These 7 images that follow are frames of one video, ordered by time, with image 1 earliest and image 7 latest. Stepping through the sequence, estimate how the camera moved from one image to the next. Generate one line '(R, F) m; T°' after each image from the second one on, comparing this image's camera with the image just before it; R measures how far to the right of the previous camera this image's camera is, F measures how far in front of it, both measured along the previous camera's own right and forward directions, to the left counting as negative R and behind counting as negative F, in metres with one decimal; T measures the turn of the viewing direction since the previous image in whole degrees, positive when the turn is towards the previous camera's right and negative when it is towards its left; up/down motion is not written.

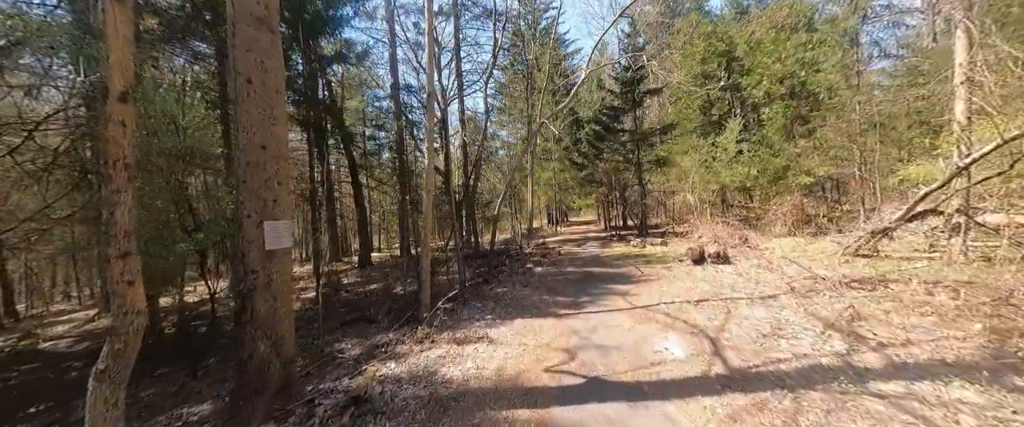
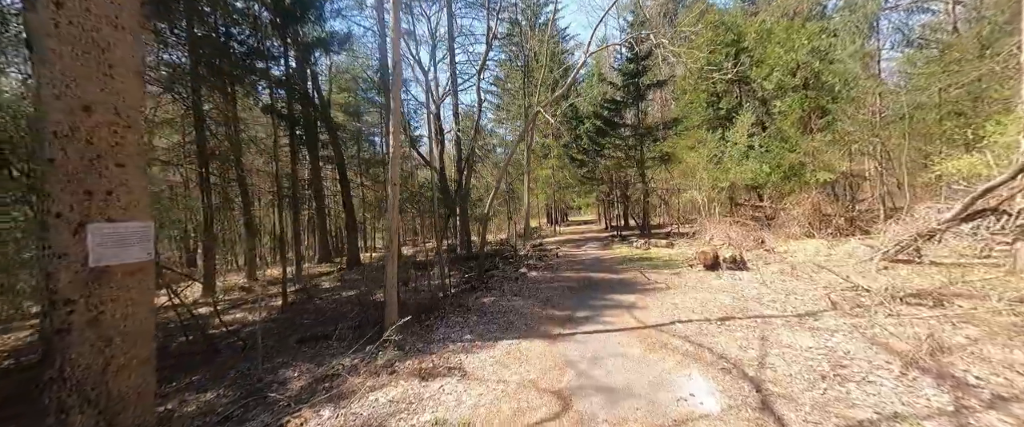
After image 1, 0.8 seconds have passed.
(+0.2, +1.0) m; 0°
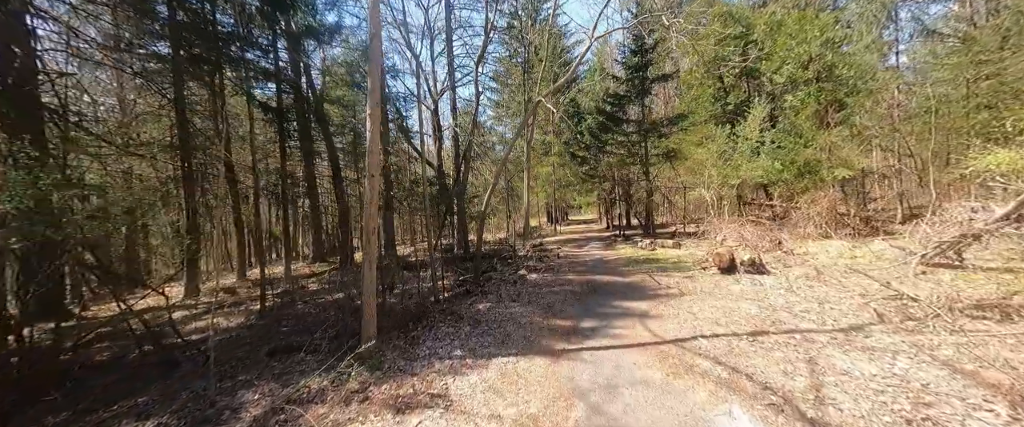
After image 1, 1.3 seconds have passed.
(0.0, +0.7) m; 0°
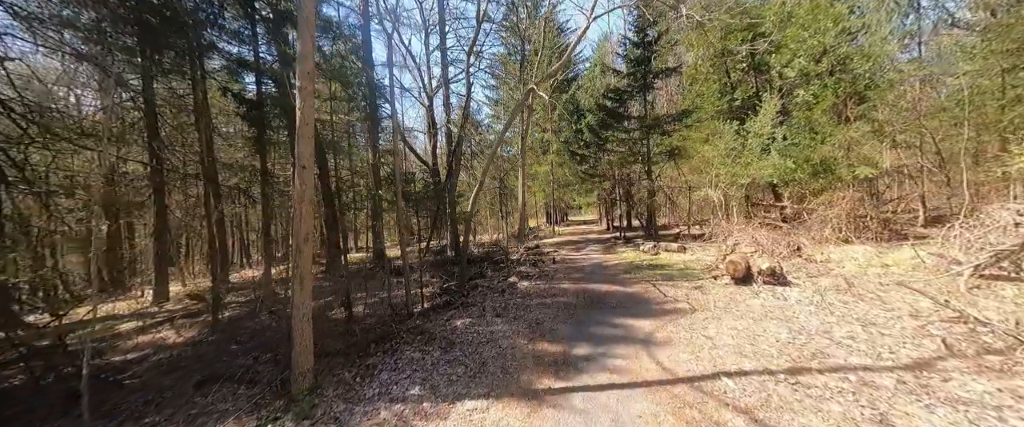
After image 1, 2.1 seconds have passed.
(+0.3, +0.9) m; 0°
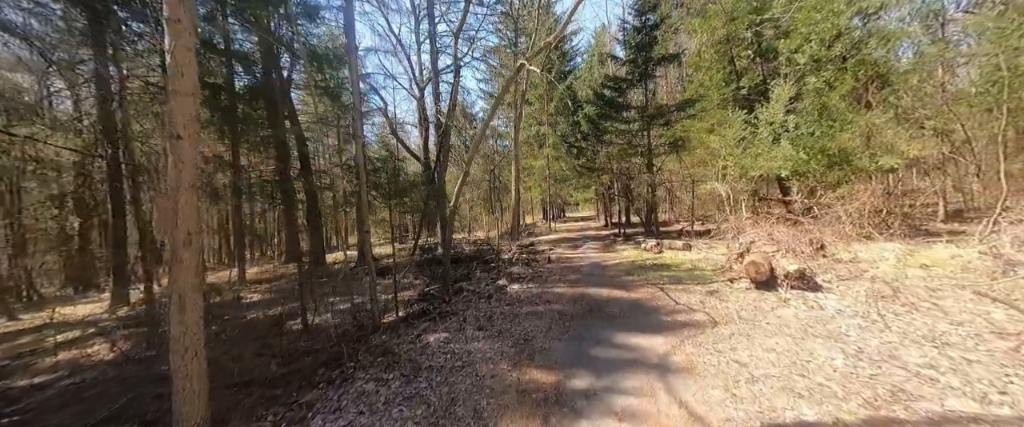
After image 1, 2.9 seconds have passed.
(+0.2, +0.9) m; 0°
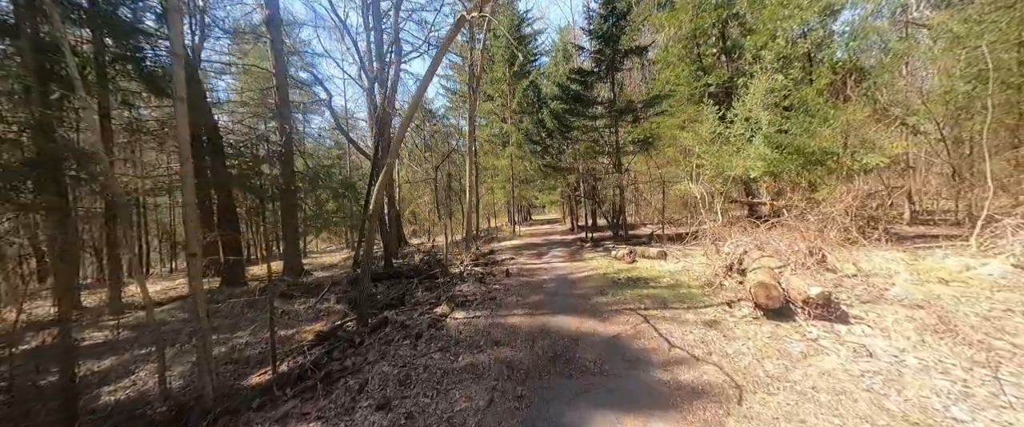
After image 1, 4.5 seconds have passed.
(+0.5, +1.7) m; +6°
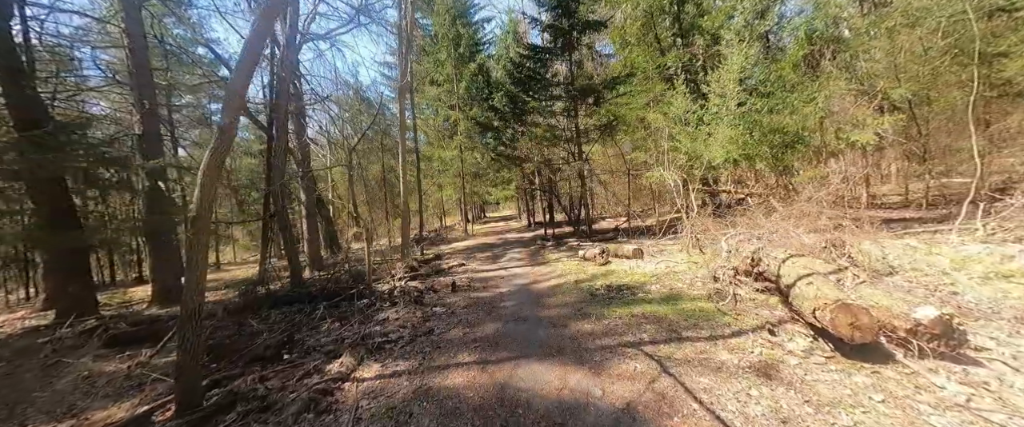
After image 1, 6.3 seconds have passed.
(+0.2, +2.0) m; +8°
